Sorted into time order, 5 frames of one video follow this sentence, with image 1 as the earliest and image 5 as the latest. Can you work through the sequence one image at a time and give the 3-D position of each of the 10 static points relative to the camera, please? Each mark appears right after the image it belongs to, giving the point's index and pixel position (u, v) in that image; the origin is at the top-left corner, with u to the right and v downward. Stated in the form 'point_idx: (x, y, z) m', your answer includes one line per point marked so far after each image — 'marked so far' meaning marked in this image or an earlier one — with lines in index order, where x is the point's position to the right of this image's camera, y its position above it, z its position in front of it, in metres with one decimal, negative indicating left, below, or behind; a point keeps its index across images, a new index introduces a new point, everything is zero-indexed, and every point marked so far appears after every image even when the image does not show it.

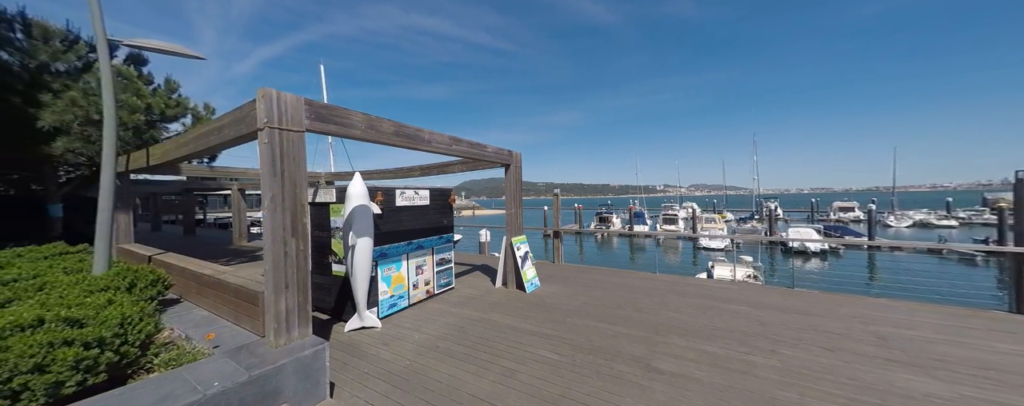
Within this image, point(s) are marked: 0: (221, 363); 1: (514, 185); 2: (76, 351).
0: (-2.2, -1.2, +2.1) m
1: (0.0, +0.4, +5.7) m
2: (-2.7, -0.9, +1.7) m
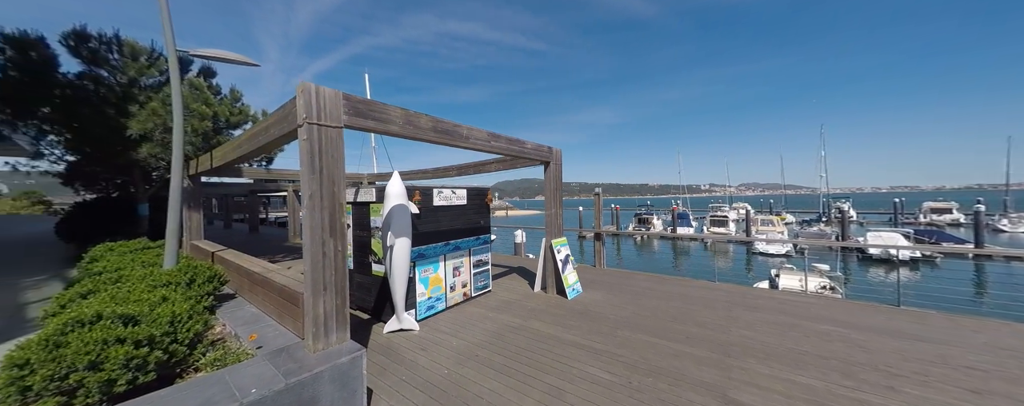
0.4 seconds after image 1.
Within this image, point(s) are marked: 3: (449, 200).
0: (-1.8, -1.2, +2.0) m
1: (+0.8, +0.4, +5.4) m
2: (-2.4, -0.9, +1.7) m
3: (-1.1, 0.0, +4.7) m
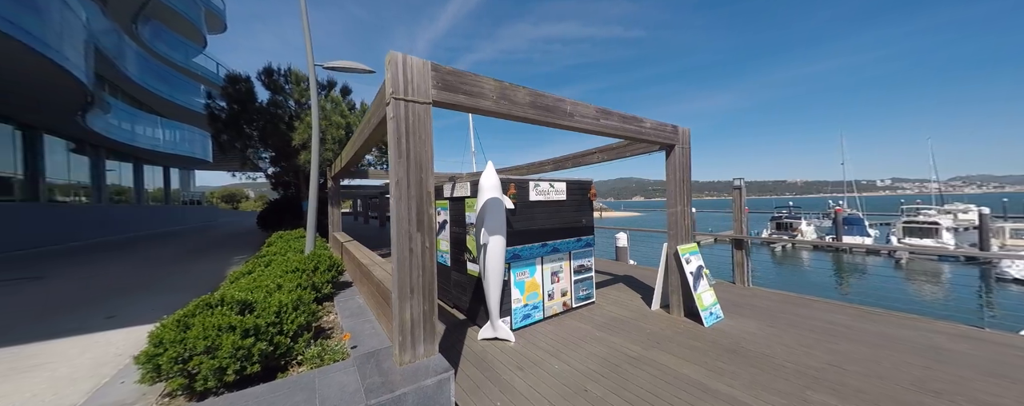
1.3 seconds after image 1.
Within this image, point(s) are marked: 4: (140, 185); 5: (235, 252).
0: (-1.0, -1.1, +1.8) m
1: (+2.5, +0.5, +4.2) m
2: (-1.7, -0.8, +1.7) m
3: (+0.5, +0.1, +4.1) m
4: (-22.6, +1.1, +16.8) m
5: (-8.1, -1.4, +8.1) m
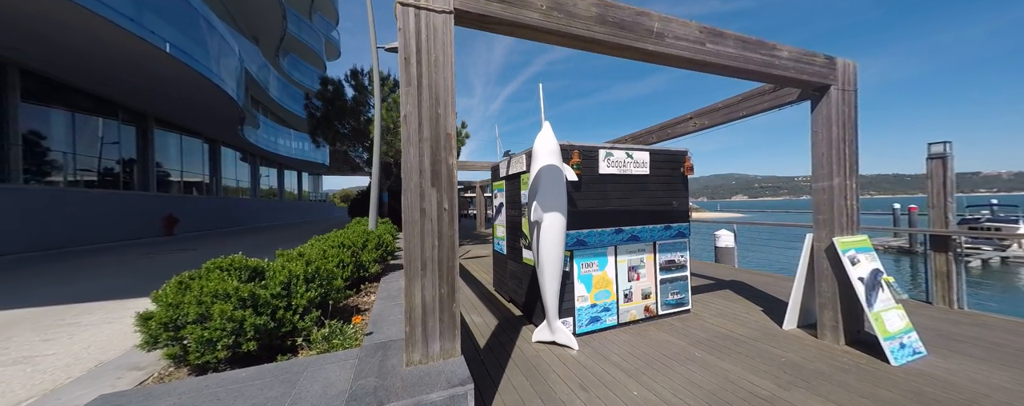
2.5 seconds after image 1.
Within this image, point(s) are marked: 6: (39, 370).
0: (-0.8, -0.8, +1.3) m
1: (+3.2, +0.8, +2.7) m
2: (-1.5, -0.5, +1.5) m
3: (+1.3, +0.4, +3.2) m
4: (-17.8, +1.4, +21.4) m
5: (-6.0, -1.1, +9.3) m
6: (-2.8, -1.0, +1.7) m
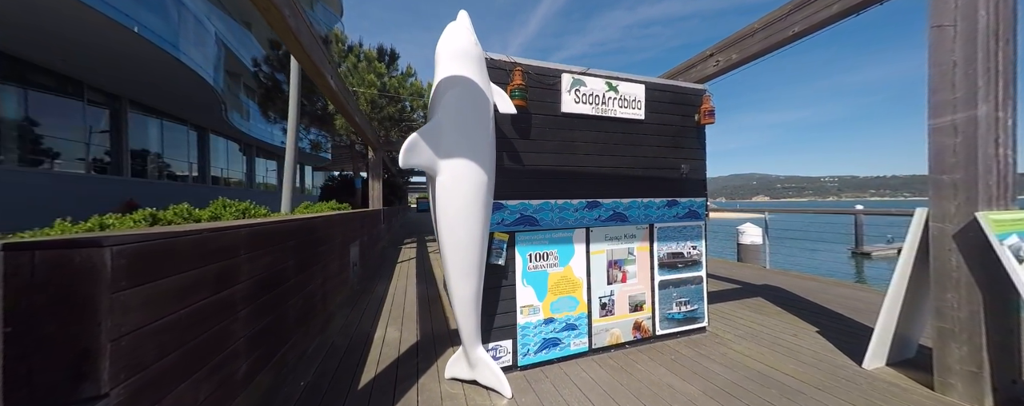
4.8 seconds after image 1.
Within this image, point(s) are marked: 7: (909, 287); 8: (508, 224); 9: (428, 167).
0: (-1.5, -0.5, +0.3) m
1: (+2.6, +1.0, +1.5) m
2: (-2.2, -0.2, +0.4) m
3: (+0.6, +0.7, +2.0) m
4: (-17.7, +2.0, +21.0) m
5: (-6.4, -0.7, +8.5) m
6: (-3.5, -0.7, +0.7) m
7: (+2.6, -0.5, +1.8) m
8: (0.0, -0.1, +1.8) m
9: (-0.4, +0.2, +1.5) m
